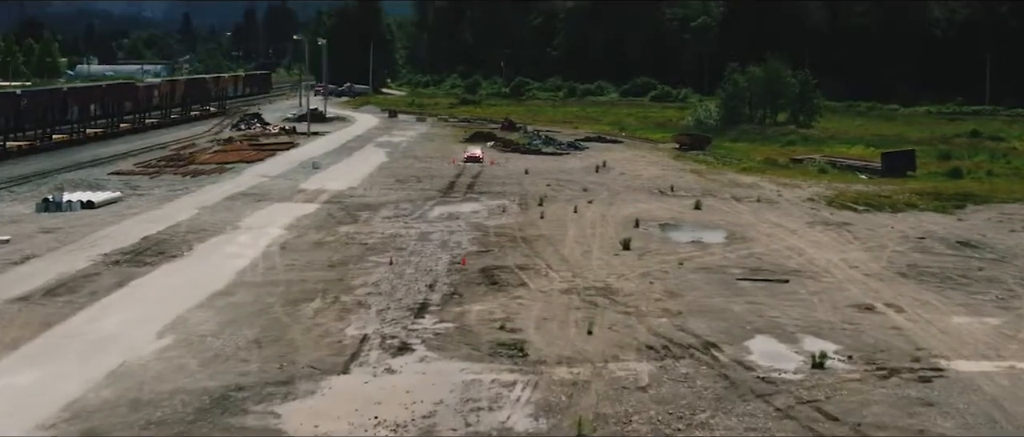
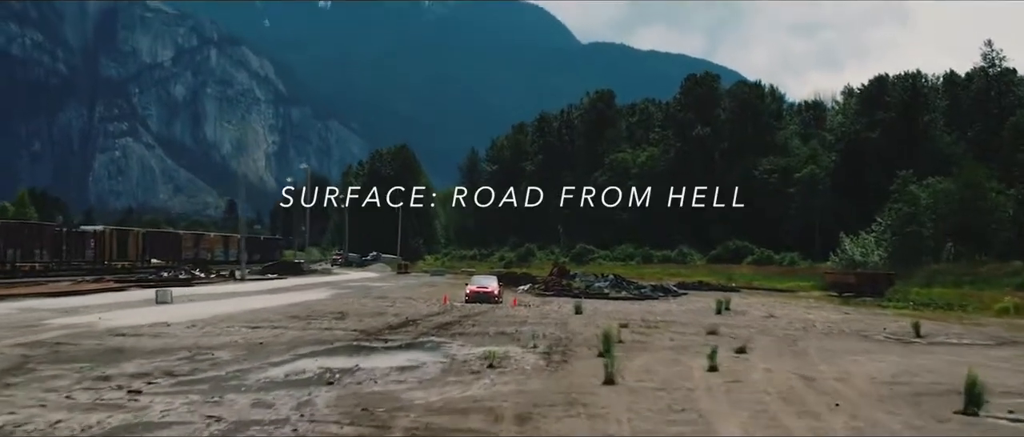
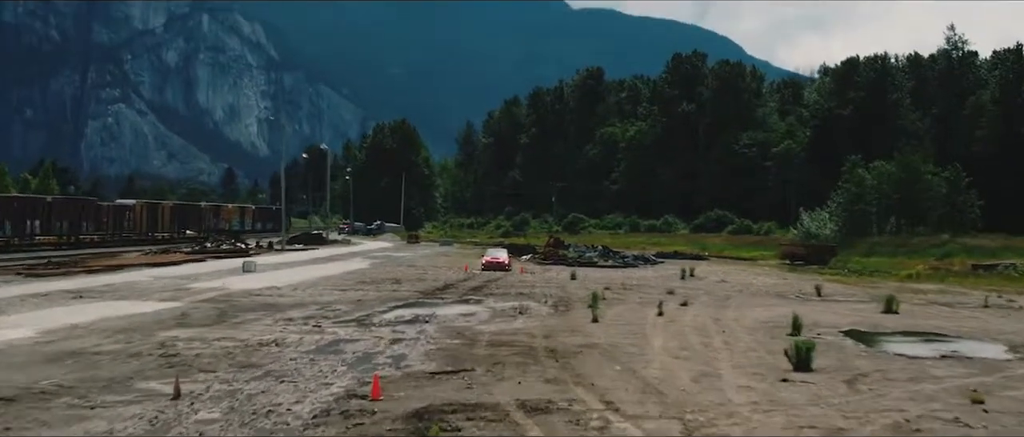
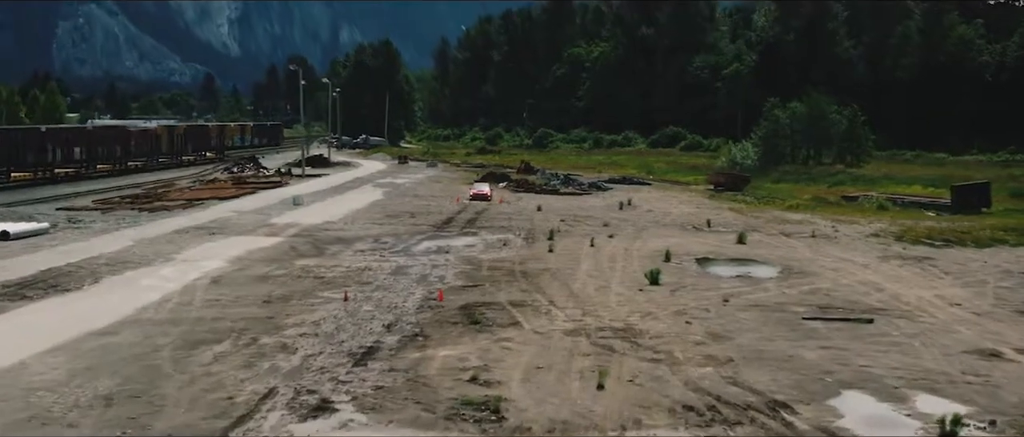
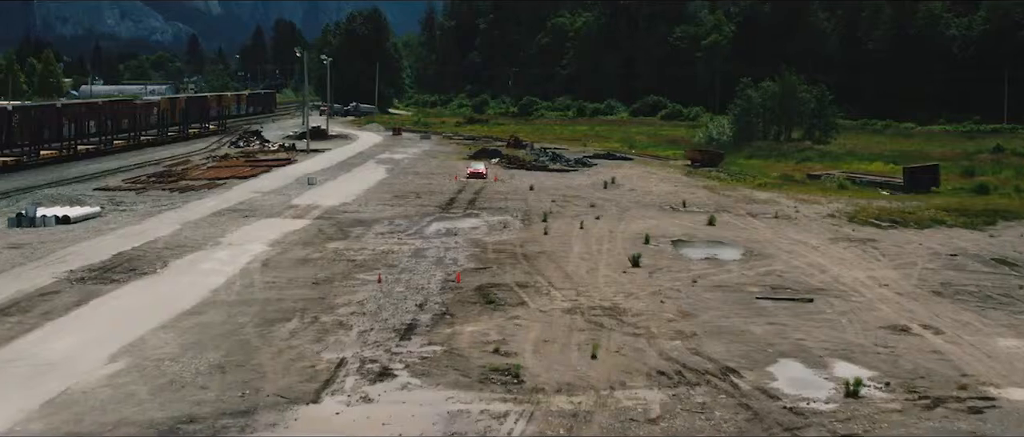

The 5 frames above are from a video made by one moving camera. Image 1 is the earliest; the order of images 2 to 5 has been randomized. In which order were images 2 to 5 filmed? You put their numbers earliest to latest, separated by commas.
5, 4, 3, 2
